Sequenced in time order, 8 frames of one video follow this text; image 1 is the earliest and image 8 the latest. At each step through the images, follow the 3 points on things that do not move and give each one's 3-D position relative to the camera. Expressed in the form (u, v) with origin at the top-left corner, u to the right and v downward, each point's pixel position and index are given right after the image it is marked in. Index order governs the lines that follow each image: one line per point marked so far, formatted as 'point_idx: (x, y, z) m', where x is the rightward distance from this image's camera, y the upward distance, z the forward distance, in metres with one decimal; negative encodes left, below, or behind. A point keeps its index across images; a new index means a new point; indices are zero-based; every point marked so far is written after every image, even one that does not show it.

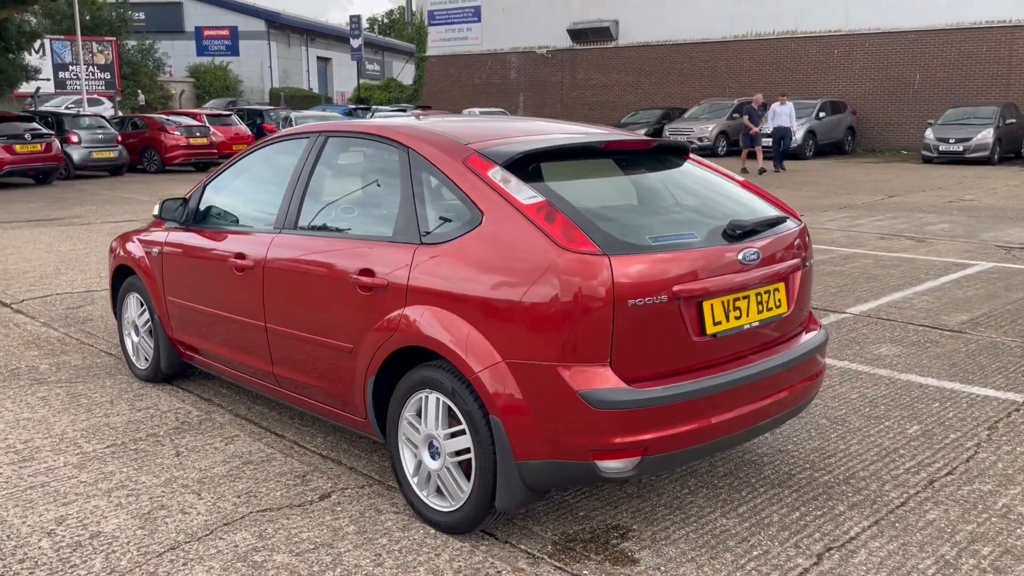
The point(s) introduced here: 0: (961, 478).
0: (+1.8, -0.8, +3.6) m
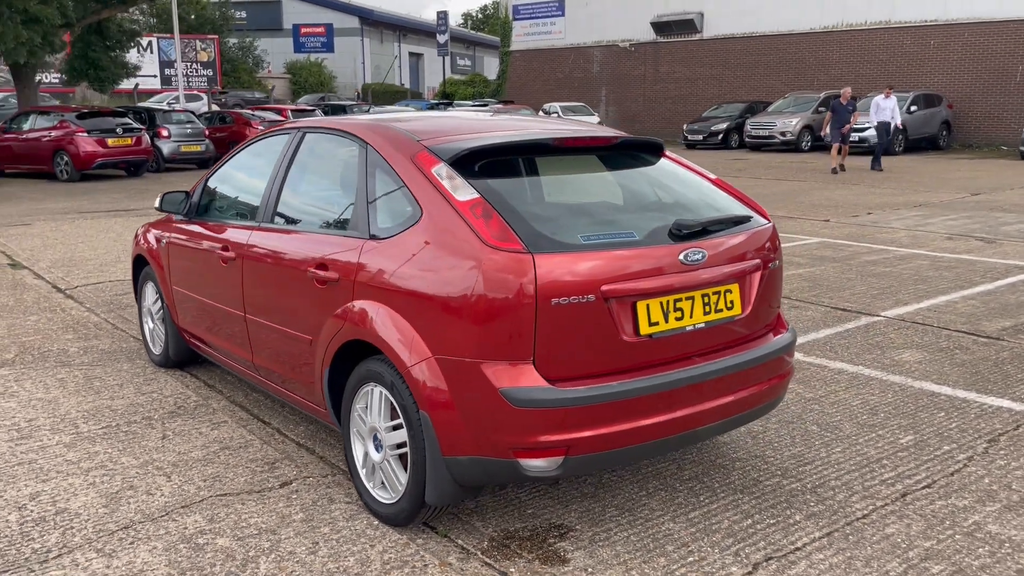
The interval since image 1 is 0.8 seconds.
0: (+1.6, -0.8, +3.5) m
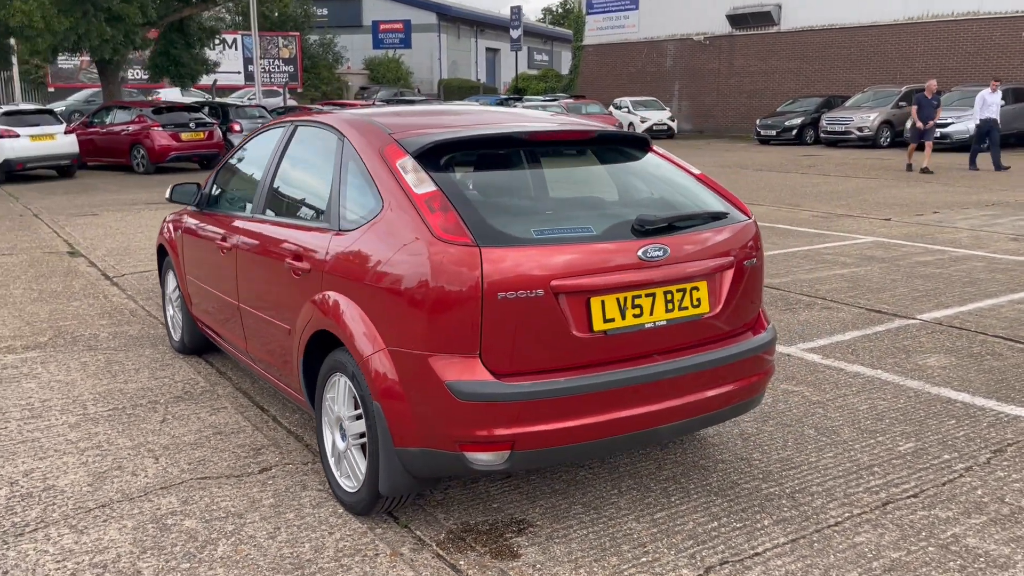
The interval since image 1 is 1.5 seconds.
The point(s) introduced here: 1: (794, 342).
0: (+1.5, -0.8, +3.3) m
1: (+1.8, -0.3, +5.7) m
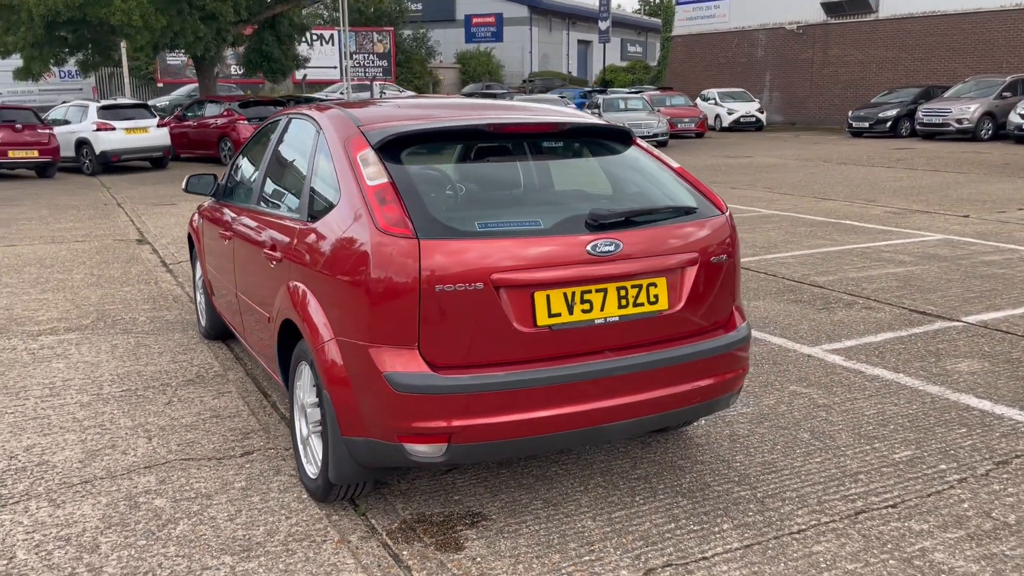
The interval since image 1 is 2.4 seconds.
0: (+1.4, -0.8, +3.2) m
1: (+1.9, -0.3, +5.5) m
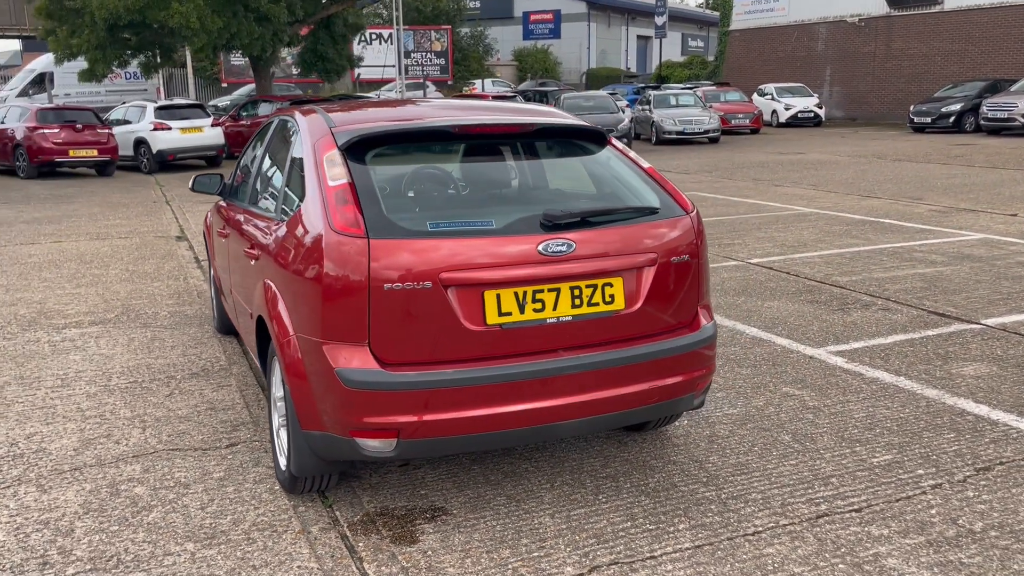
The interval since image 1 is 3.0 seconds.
0: (+1.2, -0.8, +3.1) m
1: (+1.9, -0.3, +5.4) m
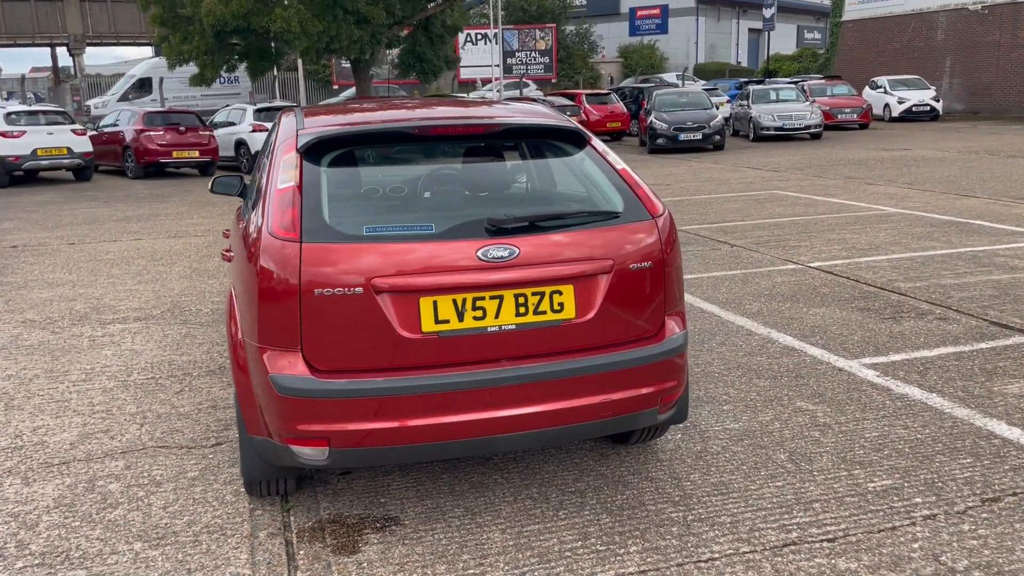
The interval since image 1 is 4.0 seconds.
0: (+1.0, -0.8, +2.9) m
1: (+2.0, -0.4, +5.0) m
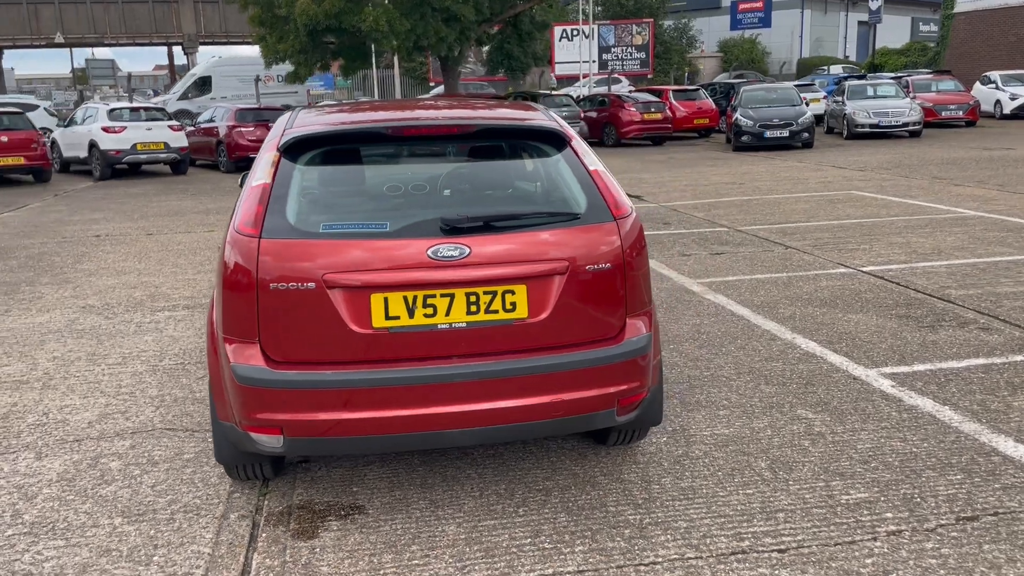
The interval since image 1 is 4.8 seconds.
0: (+0.9, -0.9, +2.8) m
1: (+2.0, -0.4, +4.9) m
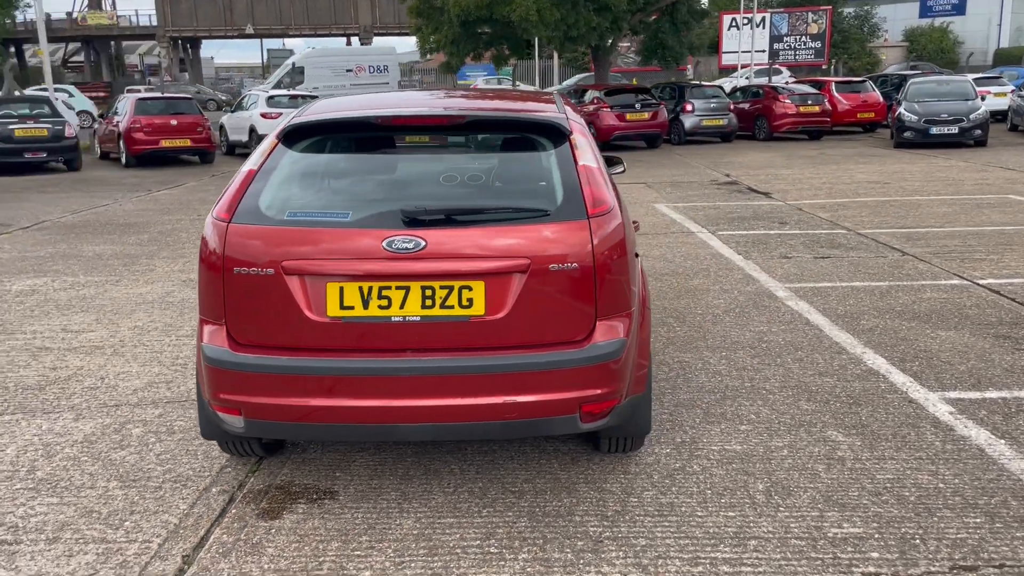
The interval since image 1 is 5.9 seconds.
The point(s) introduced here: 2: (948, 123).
0: (+0.6, -0.9, +2.6) m
1: (+2.2, -0.5, +4.4) m
2: (+9.2, +3.5, +18.7) m
